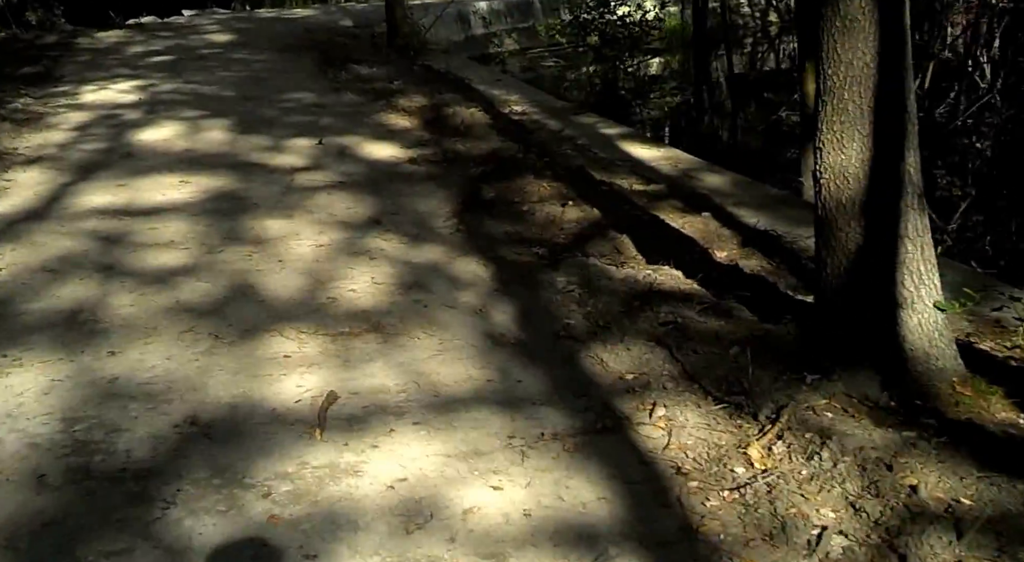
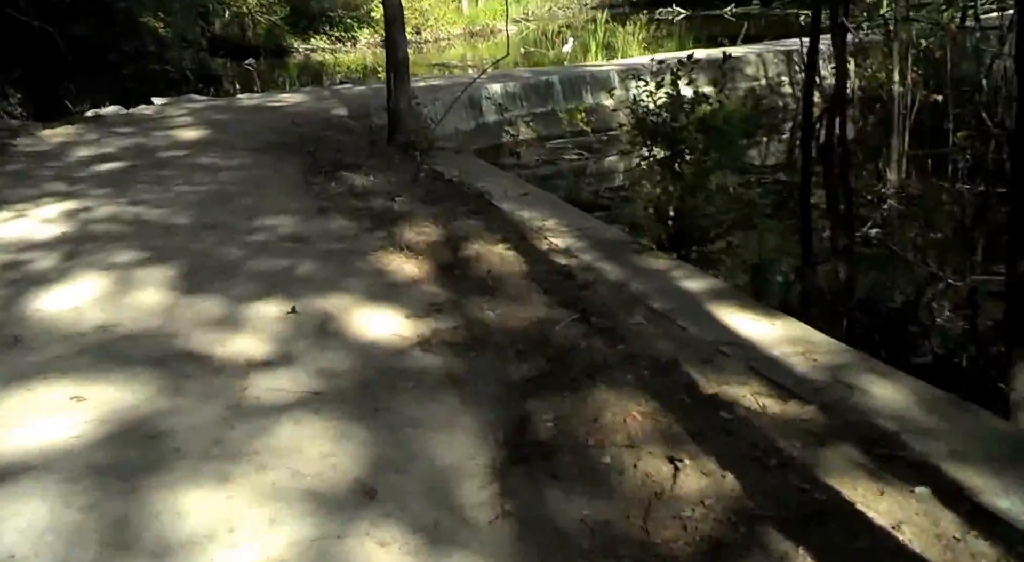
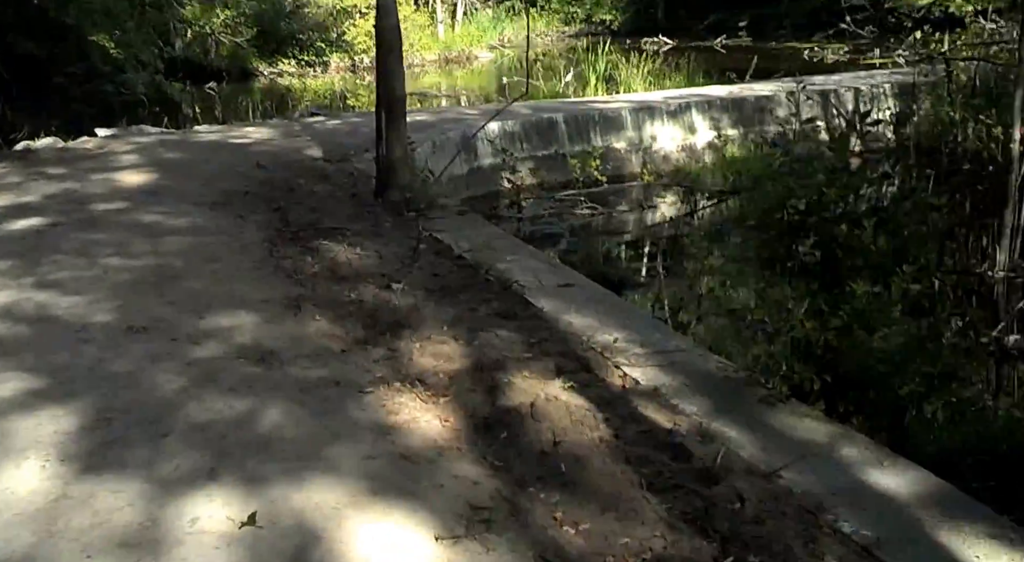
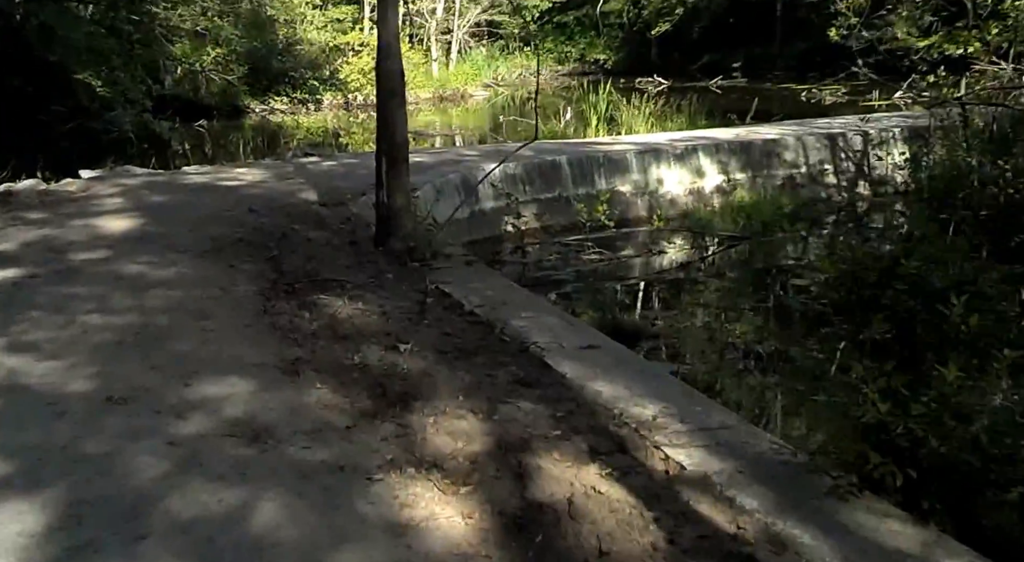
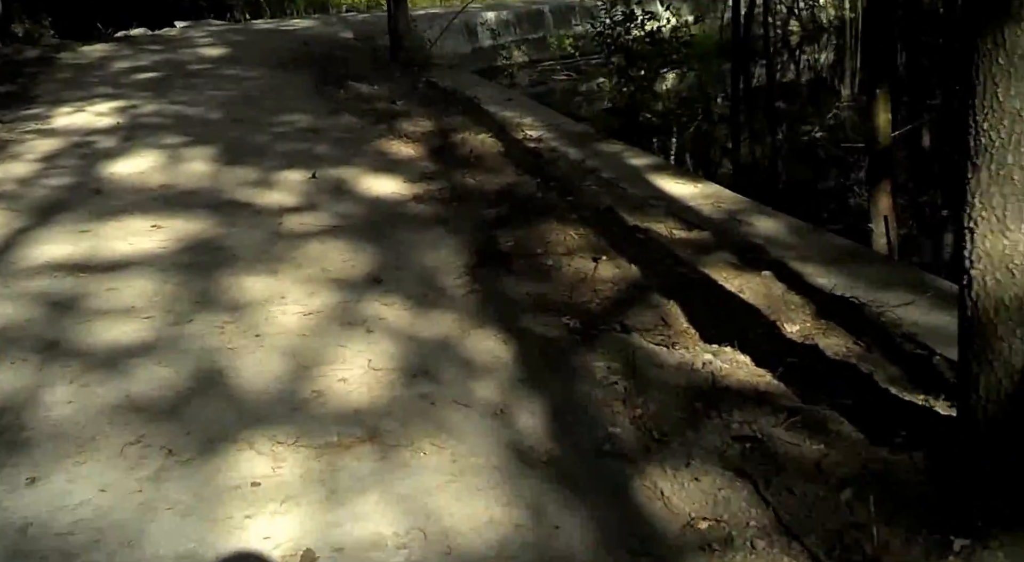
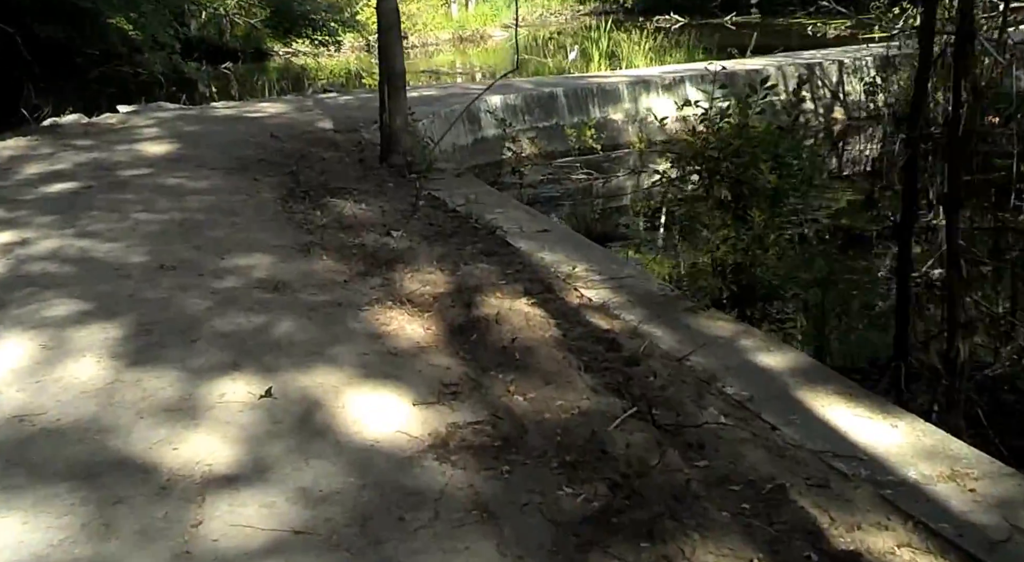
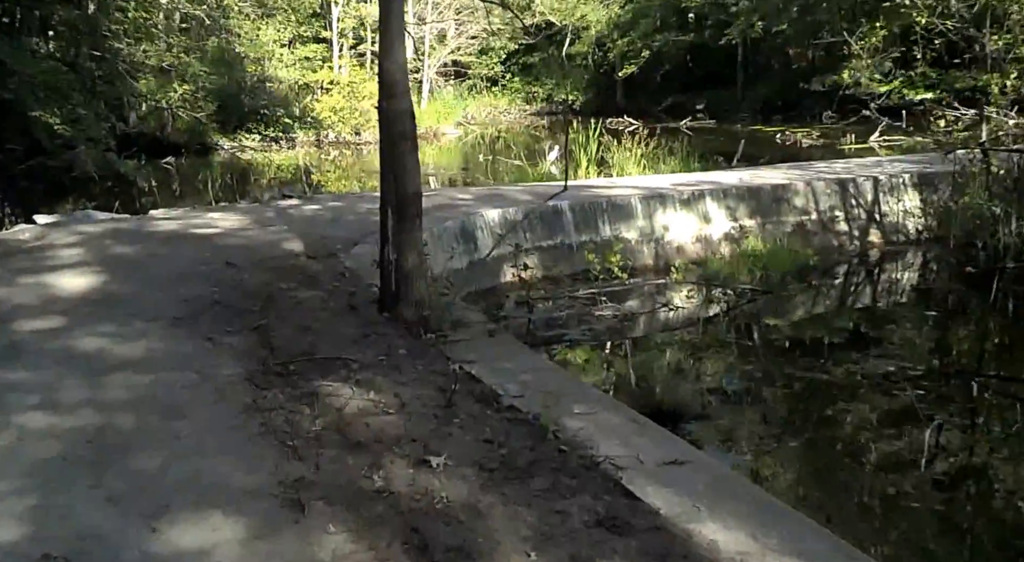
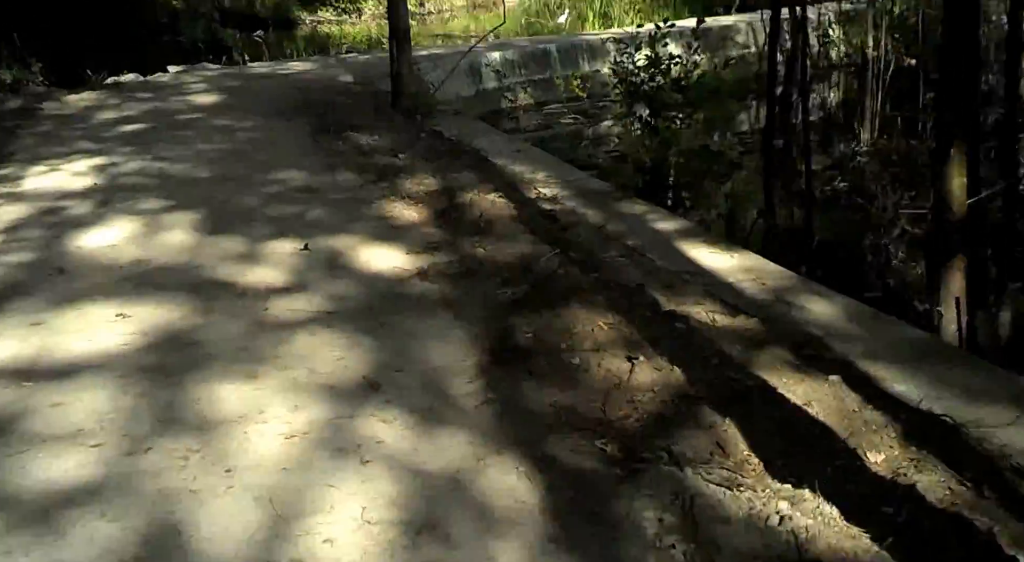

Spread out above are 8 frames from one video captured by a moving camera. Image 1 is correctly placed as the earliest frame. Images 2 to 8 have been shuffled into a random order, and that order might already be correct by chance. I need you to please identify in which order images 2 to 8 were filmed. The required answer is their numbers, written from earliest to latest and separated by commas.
5, 8, 2, 6, 3, 4, 7
